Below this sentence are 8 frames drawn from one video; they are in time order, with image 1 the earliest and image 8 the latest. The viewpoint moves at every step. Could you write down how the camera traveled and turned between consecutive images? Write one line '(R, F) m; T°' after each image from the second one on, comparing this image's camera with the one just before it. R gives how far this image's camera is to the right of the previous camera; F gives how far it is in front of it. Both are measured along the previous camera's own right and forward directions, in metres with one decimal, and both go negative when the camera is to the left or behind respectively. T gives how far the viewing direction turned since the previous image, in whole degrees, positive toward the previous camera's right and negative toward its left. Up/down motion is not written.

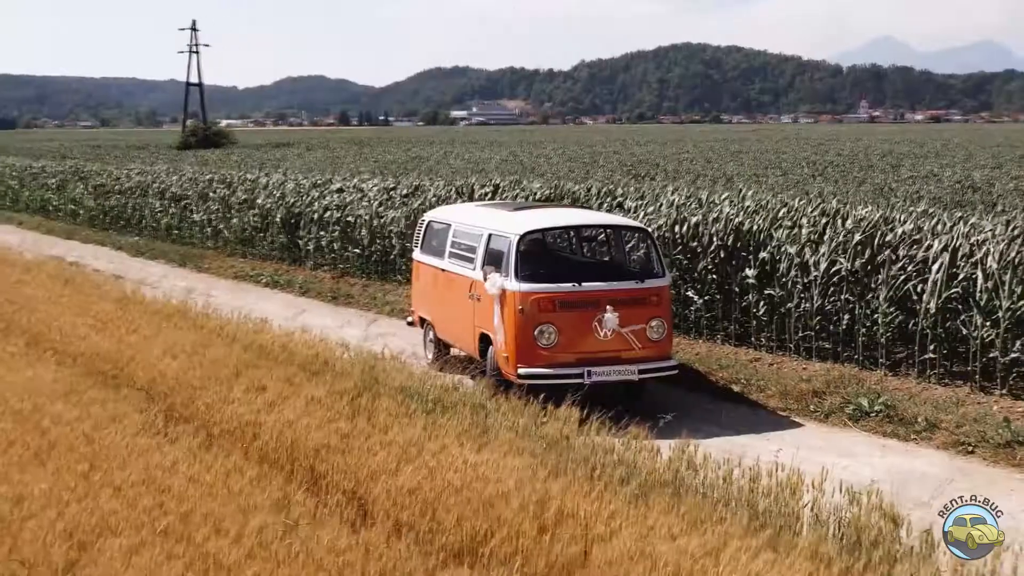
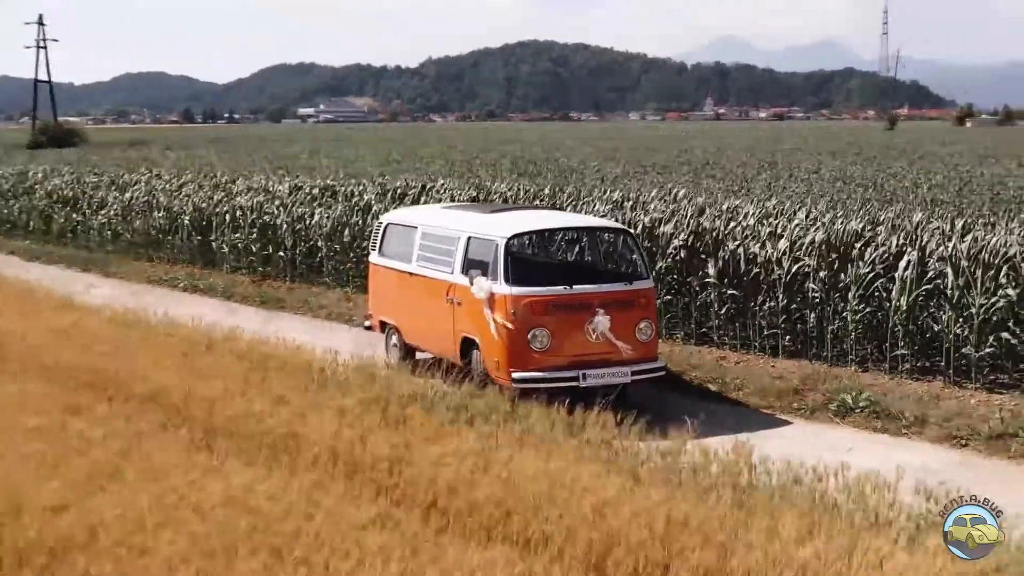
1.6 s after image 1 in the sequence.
(-1.1, +0.2) m; +7°
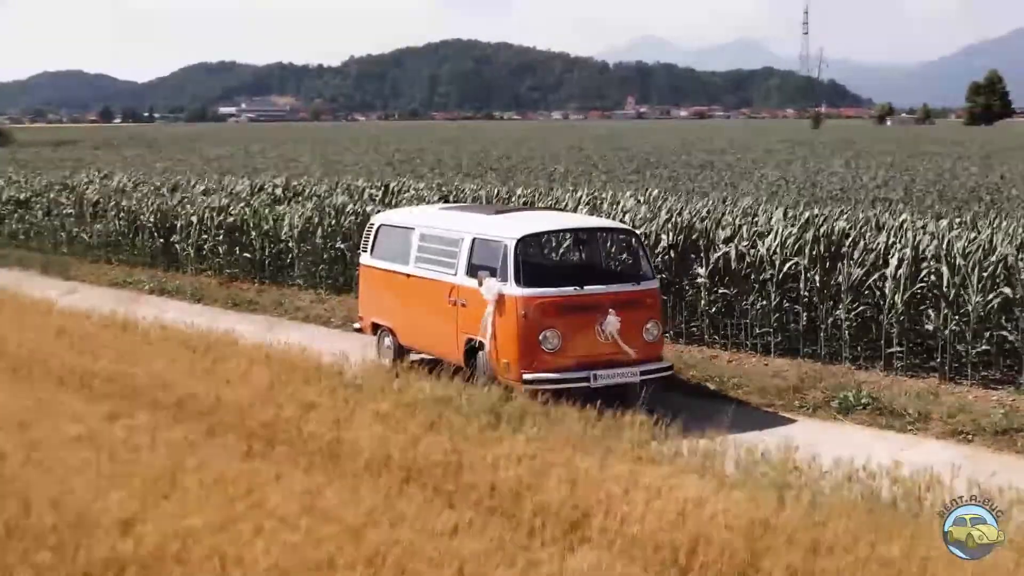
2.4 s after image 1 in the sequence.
(-0.7, 0.0) m; +3°
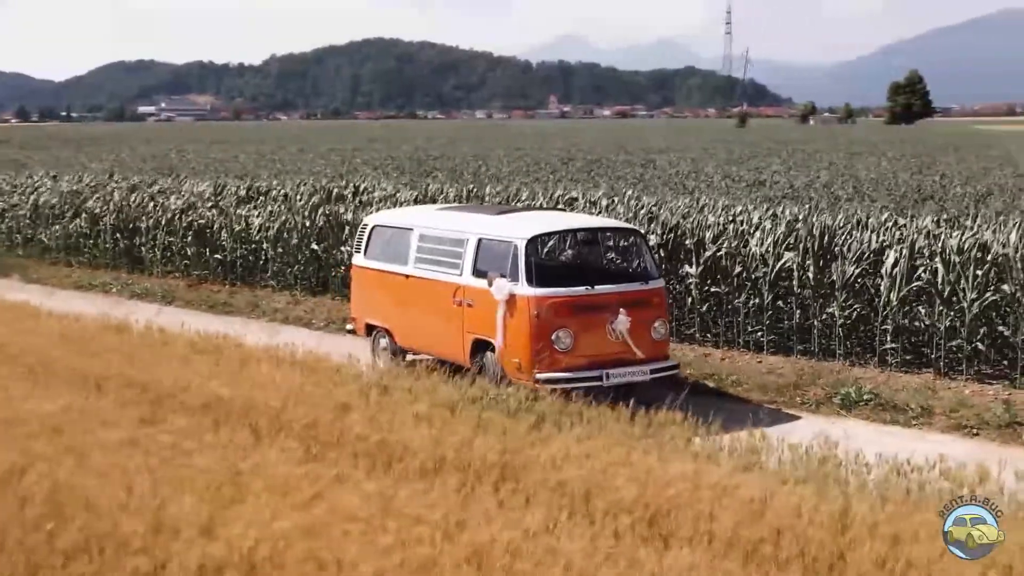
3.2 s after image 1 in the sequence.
(-0.7, 0.0) m; +3°
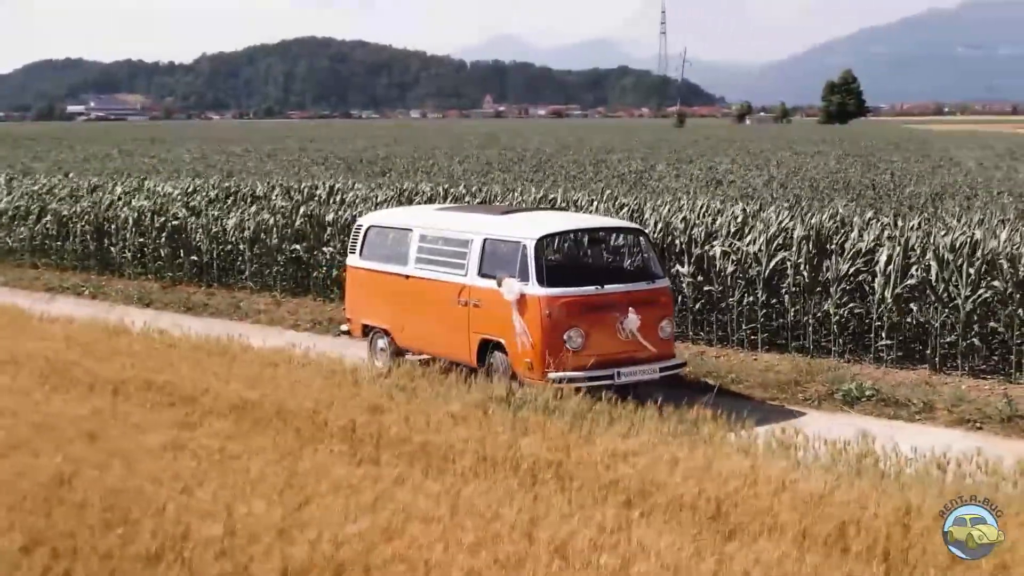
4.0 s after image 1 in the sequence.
(-0.6, 0.0) m; +3°
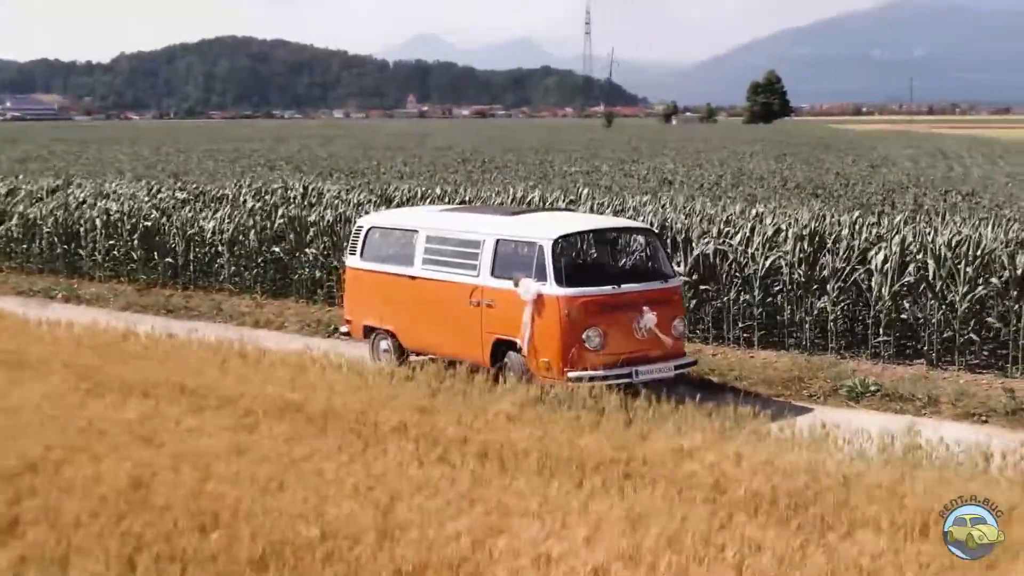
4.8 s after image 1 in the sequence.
(-0.7, -0.1) m; +3°
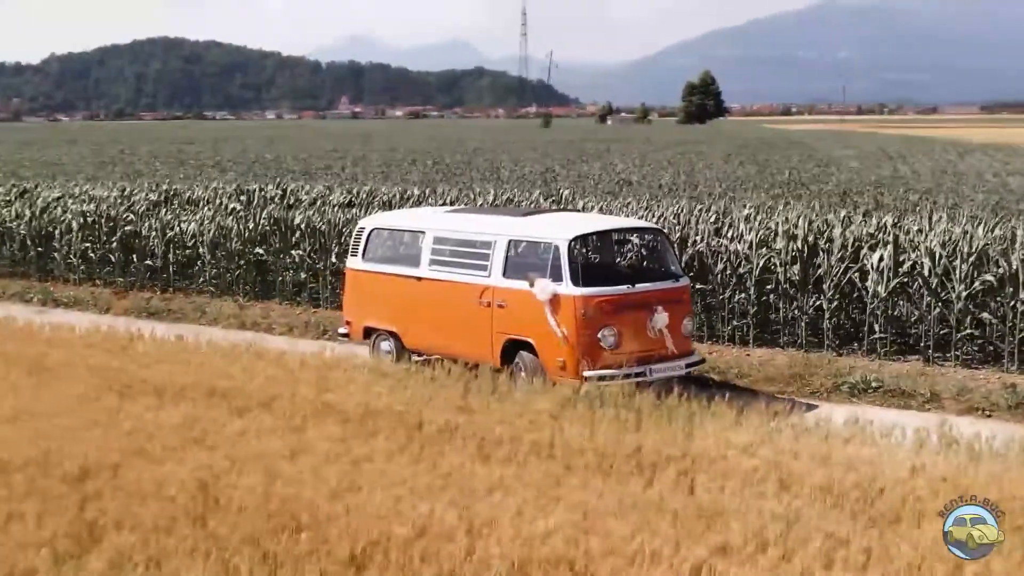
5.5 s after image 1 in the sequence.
(-0.6, -0.1) m; +3°
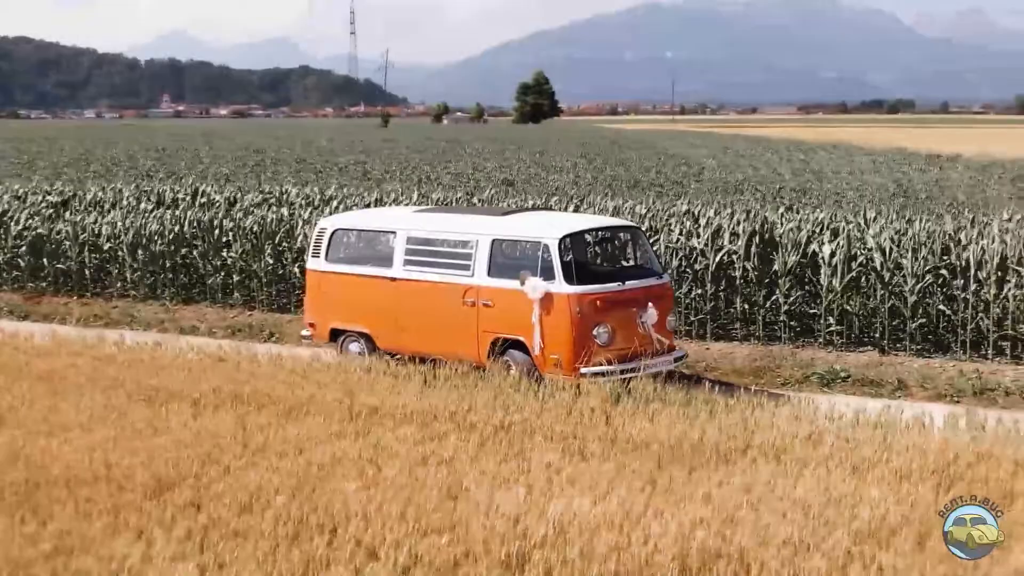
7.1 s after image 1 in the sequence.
(-1.3, +0.1) m; +8°
